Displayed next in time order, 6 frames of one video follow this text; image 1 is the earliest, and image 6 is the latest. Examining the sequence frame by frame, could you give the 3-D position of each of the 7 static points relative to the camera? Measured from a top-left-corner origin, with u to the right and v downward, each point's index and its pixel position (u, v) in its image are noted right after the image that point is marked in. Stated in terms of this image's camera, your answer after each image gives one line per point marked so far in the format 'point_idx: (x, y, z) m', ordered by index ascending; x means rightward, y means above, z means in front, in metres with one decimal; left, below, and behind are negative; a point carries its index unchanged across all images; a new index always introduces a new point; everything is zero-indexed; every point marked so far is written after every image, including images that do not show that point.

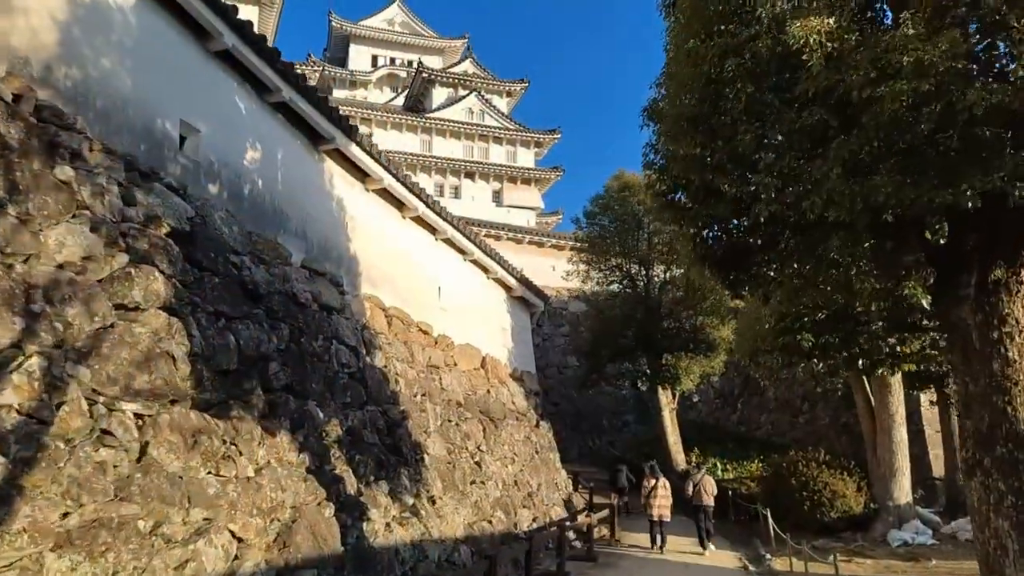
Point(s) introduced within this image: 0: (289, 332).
0: (-1.9, -0.4, +6.4) m
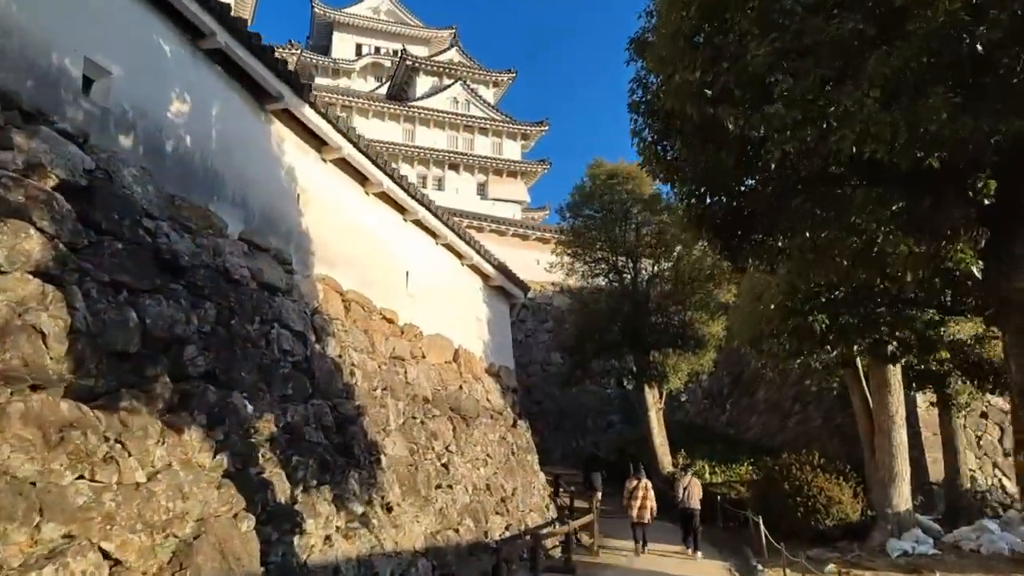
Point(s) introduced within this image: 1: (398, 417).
0: (-2.1, -0.2, +5.5) m
1: (-1.2, -1.4, +8.1) m
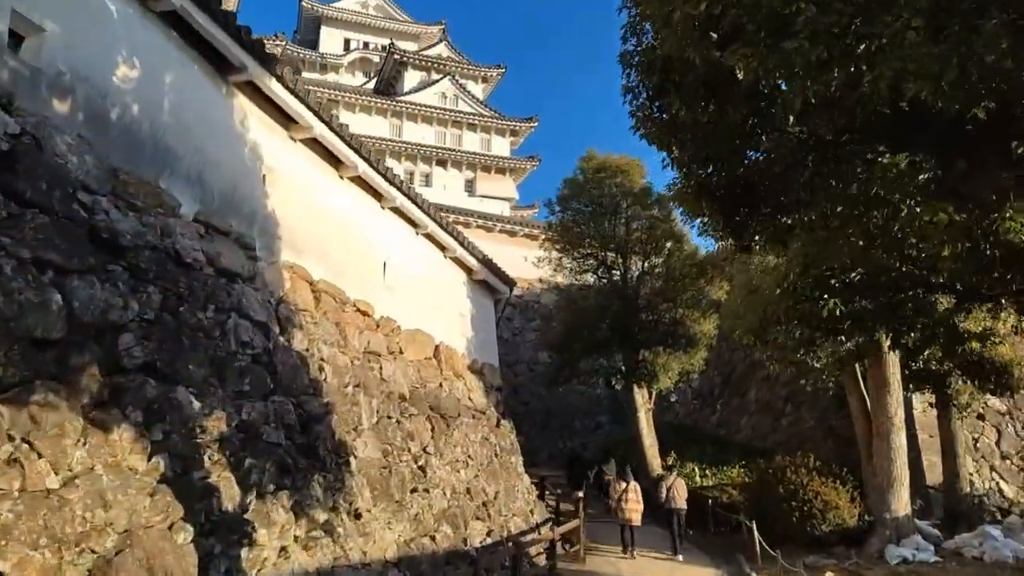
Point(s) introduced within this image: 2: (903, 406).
0: (-2.3, -0.1, +5.0) m
1: (-1.4, -1.3, +7.6) m
2: (+5.7, -1.7, +11.2) m
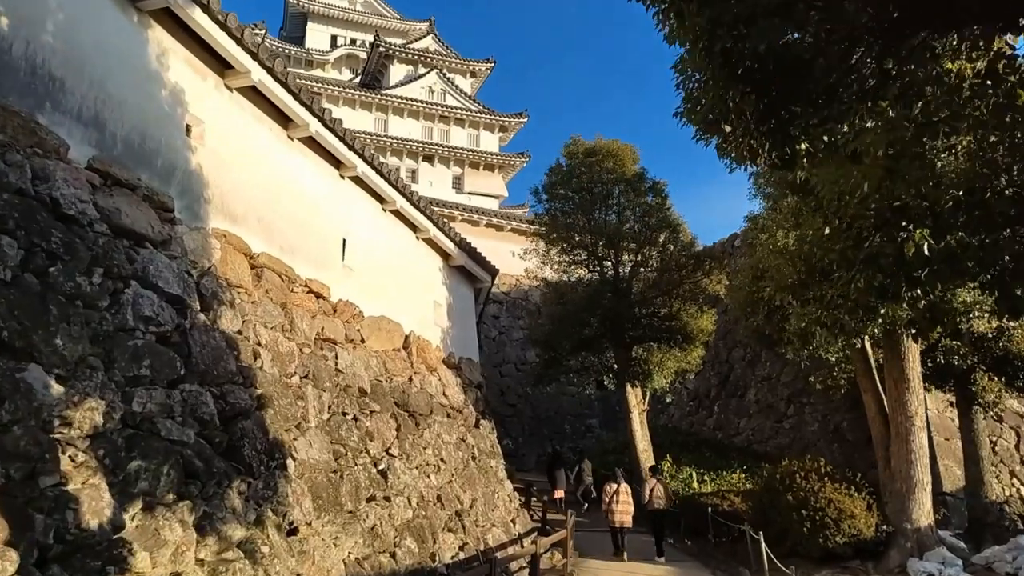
0: (-2.5, +0.2, +3.9) m
1: (-1.6, -1.1, +6.5) m
2: (+5.4, -1.5, +10.2) m
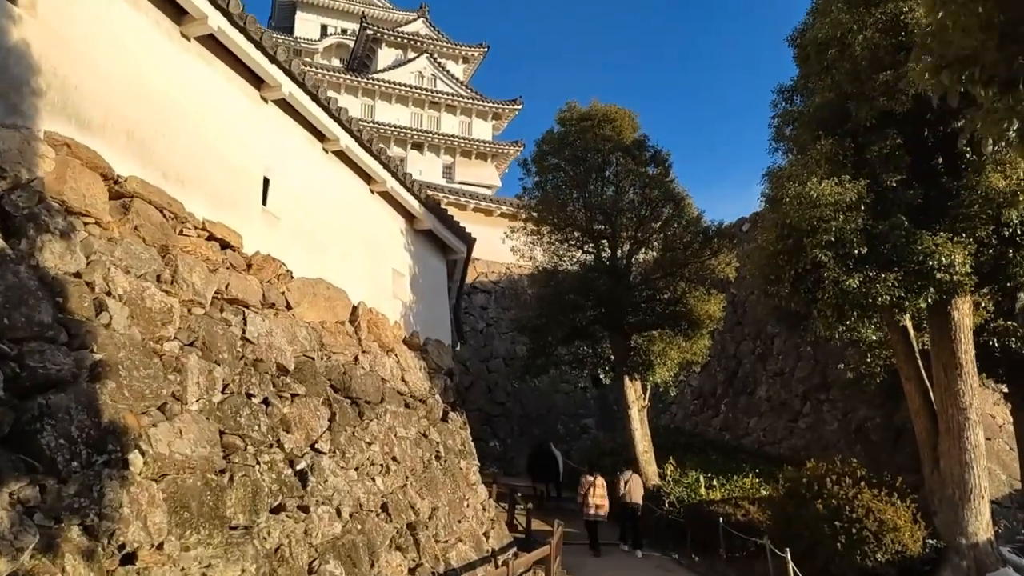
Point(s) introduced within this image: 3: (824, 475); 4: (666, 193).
0: (-2.8, +0.6, +2.2) m
1: (-1.9, -0.6, +4.8) m
2: (+5.2, -1.2, +8.5) m
3: (+3.7, -2.2, +9.0) m
4: (+2.8, +1.7, +14.0) m
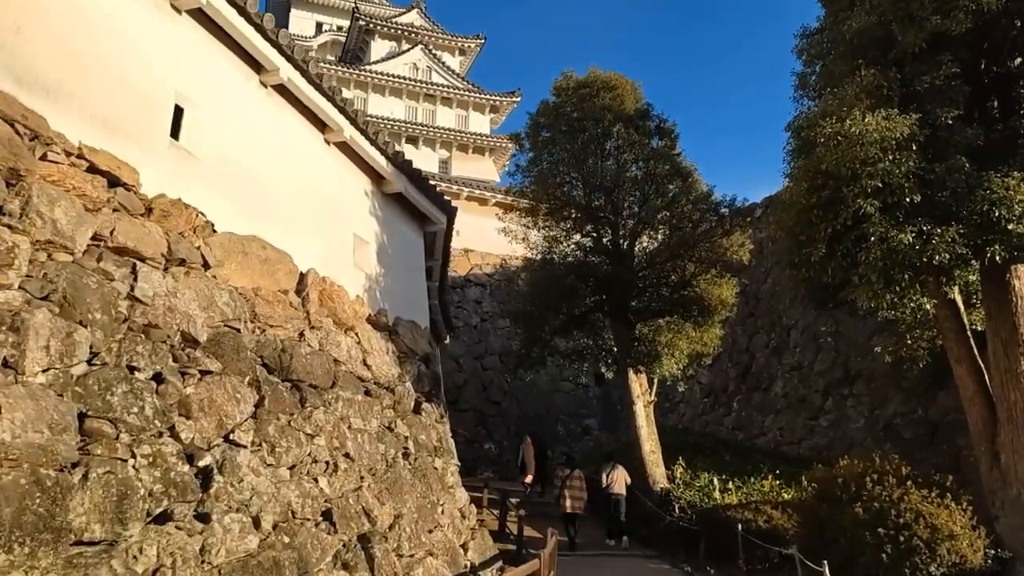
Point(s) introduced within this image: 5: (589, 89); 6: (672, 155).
0: (-3.0, +0.9, +1.0) m
1: (-2.1, -0.3, +3.6) m
2: (+5.0, -0.8, +7.2) m
3: (+3.6, -1.9, +7.7) m
4: (+2.7, +2.0, +12.8) m
5: (+1.4, +3.4, +13.5) m
6: (+2.7, +2.2, +12.9) m
